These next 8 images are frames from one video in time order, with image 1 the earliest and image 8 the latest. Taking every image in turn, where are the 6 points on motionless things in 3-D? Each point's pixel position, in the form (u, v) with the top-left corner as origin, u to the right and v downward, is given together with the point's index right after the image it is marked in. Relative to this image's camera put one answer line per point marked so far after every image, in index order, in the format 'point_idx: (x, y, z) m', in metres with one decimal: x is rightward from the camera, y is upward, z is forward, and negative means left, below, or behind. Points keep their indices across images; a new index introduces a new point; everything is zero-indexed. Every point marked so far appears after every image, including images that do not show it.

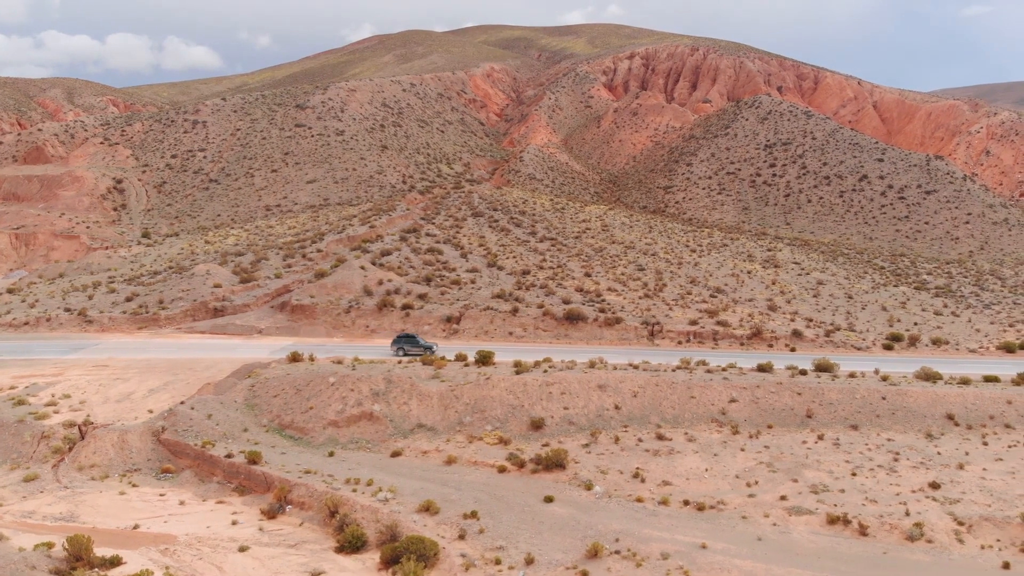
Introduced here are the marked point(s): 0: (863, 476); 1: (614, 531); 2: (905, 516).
0: (+11.7, -6.3, +19.6) m
1: (+3.0, -7.0, +16.9) m
2: (+11.9, -6.9, +17.7) m
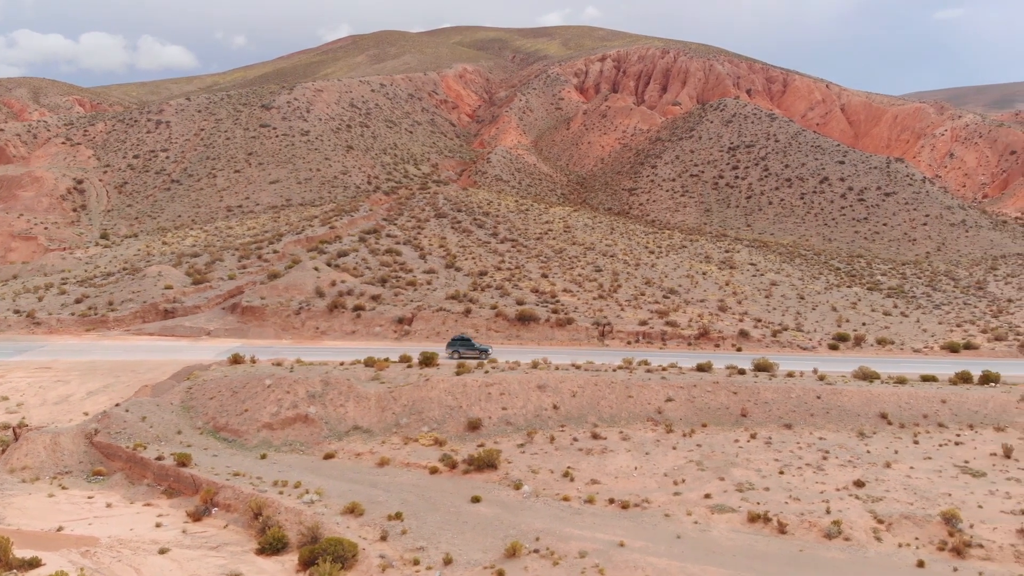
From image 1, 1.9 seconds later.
0: (+9.3, -6.3, +19.8) m
1: (+0.7, -7.1, +16.9) m
2: (+9.6, -6.9, +17.8) m
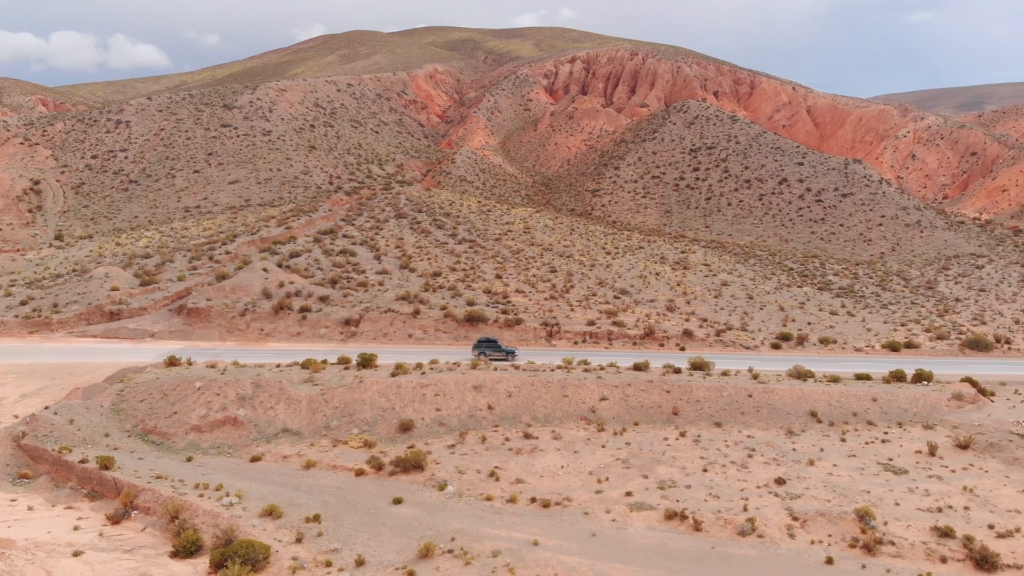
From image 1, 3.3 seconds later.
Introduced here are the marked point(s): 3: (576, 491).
0: (+6.8, -6.3, +19.9) m
1: (-1.7, -7.1, +16.9) m
2: (+7.1, -6.9, +17.9) m
3: (+2.1, -6.6, +18.7) m
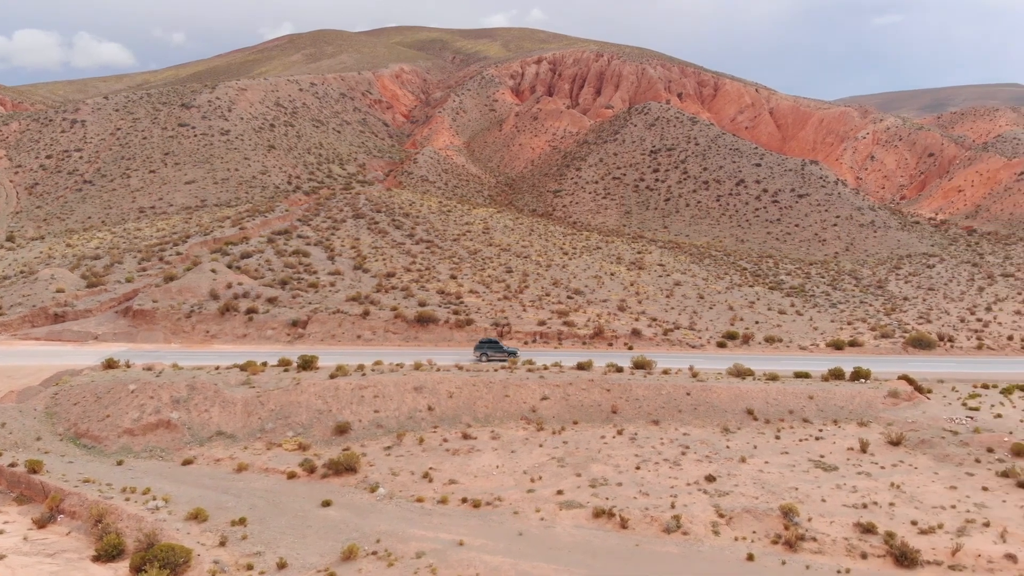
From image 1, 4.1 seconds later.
0: (+4.6, -6.3, +20.1) m
1: (-3.9, -7.1, +16.9) m
2: (+4.9, -6.9, +18.1) m
3: (-0.1, -6.6, +18.8) m
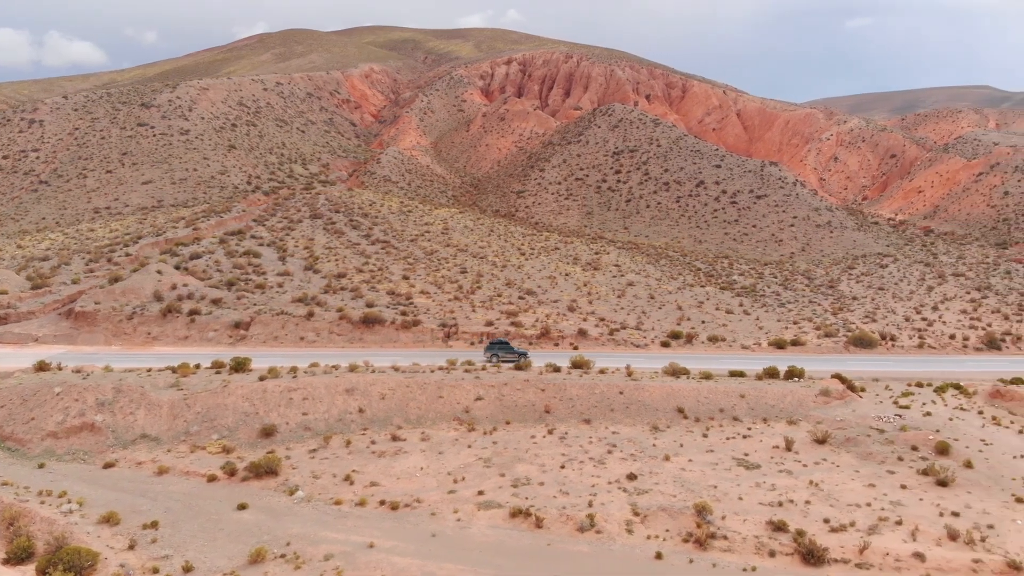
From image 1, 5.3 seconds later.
0: (+2.0, -6.3, +20.2) m
1: (-6.5, -7.2, +16.9) m
2: (+2.3, -6.9, +18.3) m
3: (-2.7, -6.7, +18.9) m
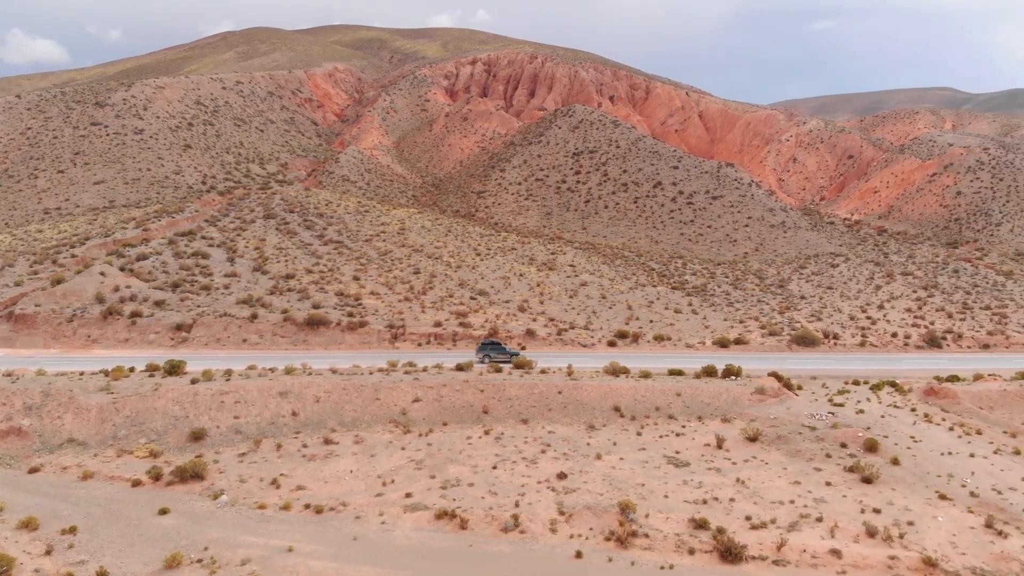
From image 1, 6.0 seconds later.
0: (-0.4, -6.4, +20.3) m
1: (-8.8, -7.2, +16.8) m
2: (0.0, -7.0, +18.4) m
3: (-5.1, -6.7, +18.8) m
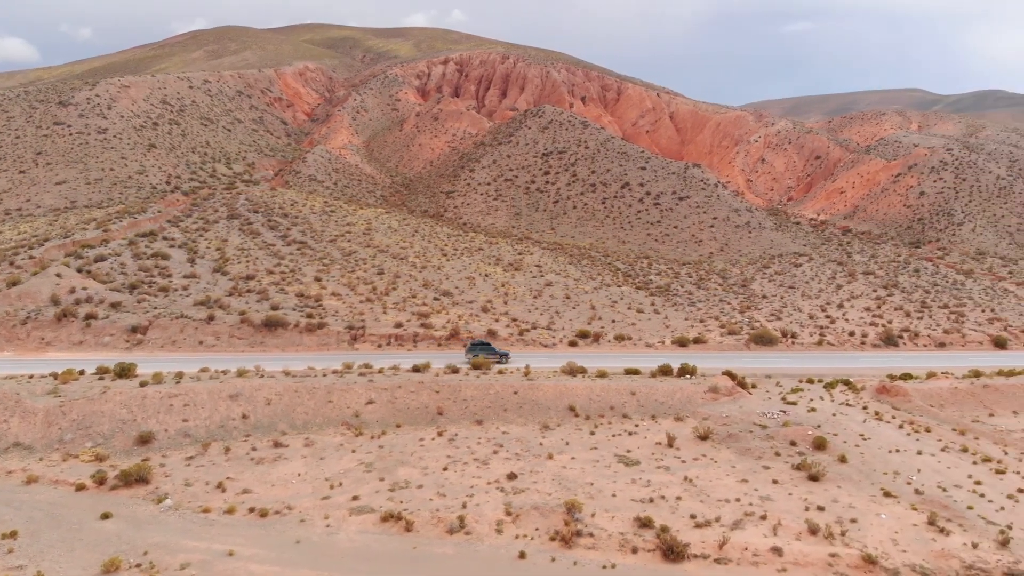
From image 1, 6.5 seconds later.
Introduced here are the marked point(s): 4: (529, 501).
0: (-2.2, -6.4, +20.3) m
1: (-10.4, -7.3, +16.6) m
2: (-1.7, -7.0, +18.4) m
3: (-6.8, -6.8, +18.7) m
4: (+0.6, -7.0, +18.9) m
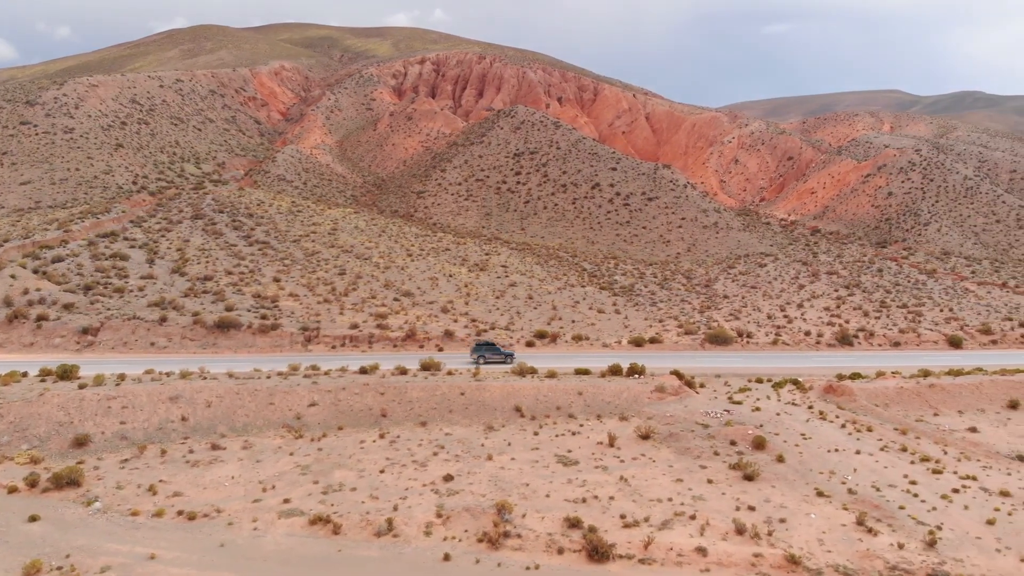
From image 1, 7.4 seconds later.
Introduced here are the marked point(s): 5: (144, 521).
0: (-4.4, -6.5, +20.3) m
1: (-12.6, -7.4, +16.5) m
2: (-3.9, -7.1, +18.4) m
3: (-9.0, -6.9, +18.7) m
4: (-1.6, -7.0, +18.9) m
5: (-11.3, -7.1, +17.8) m
